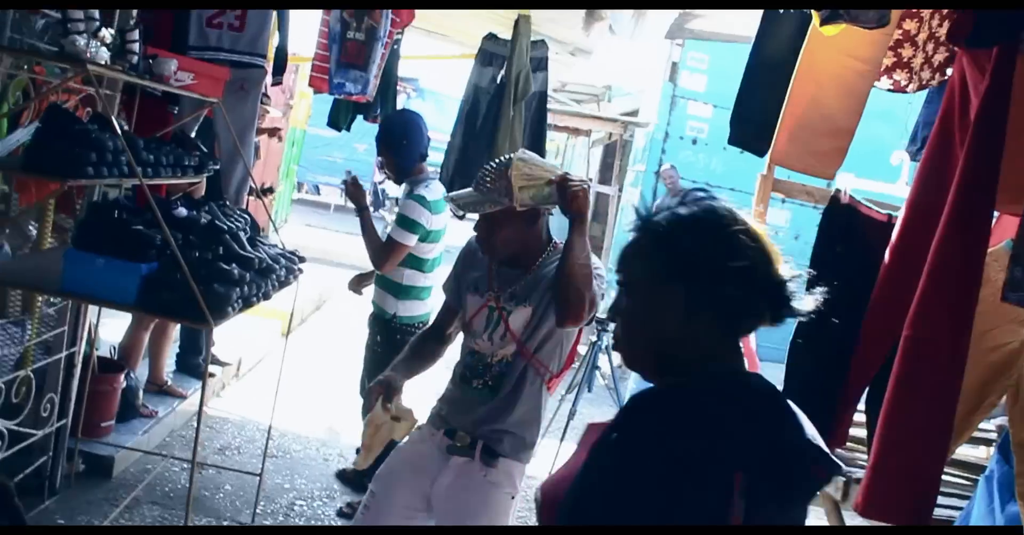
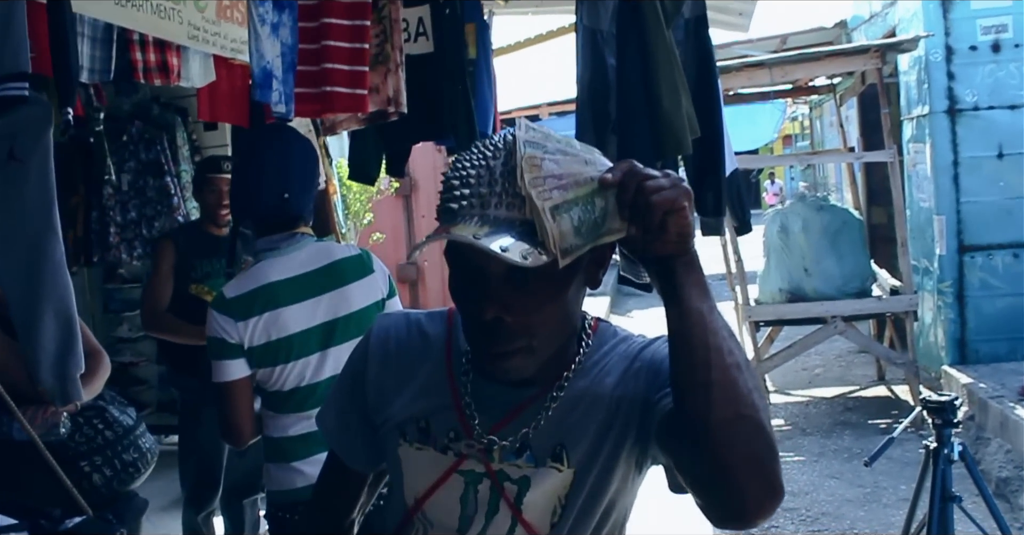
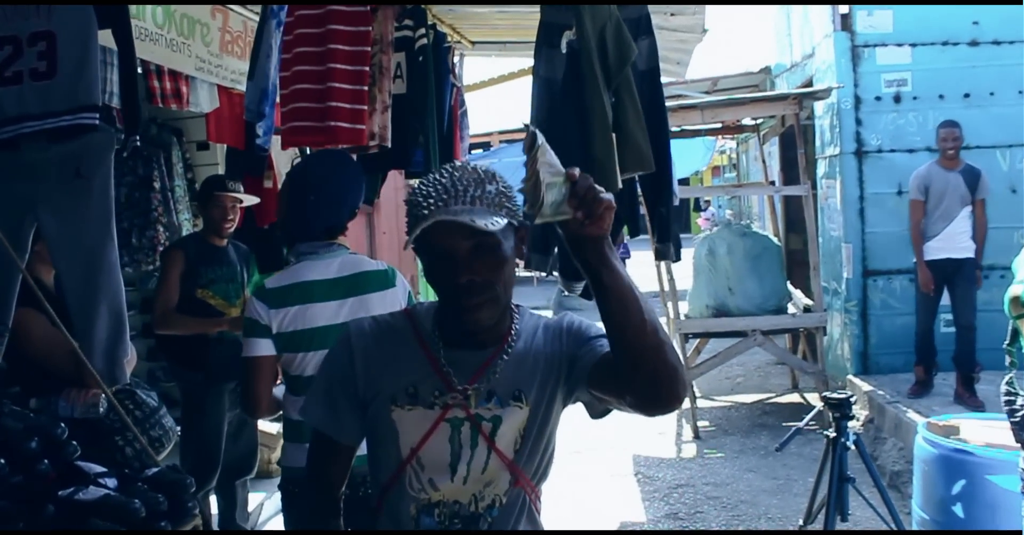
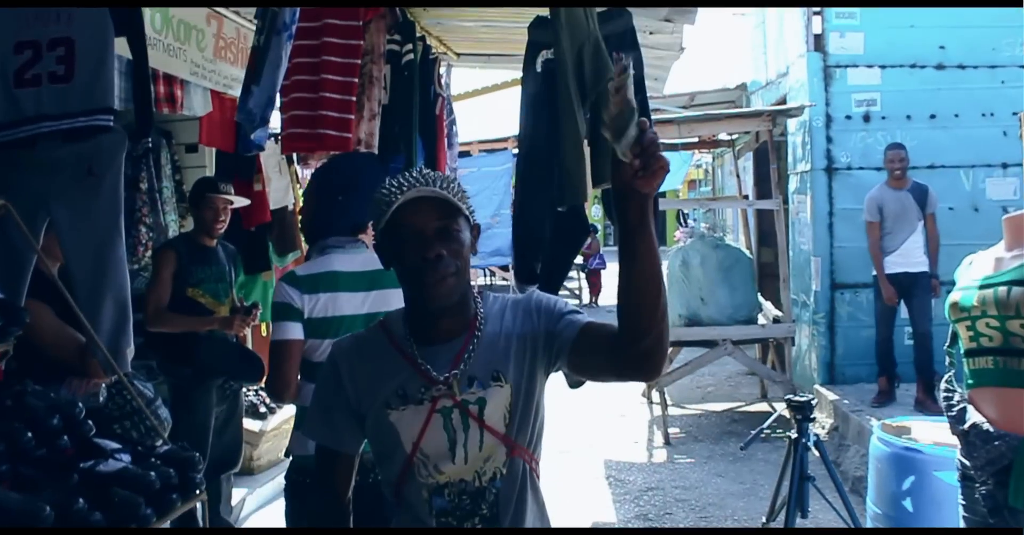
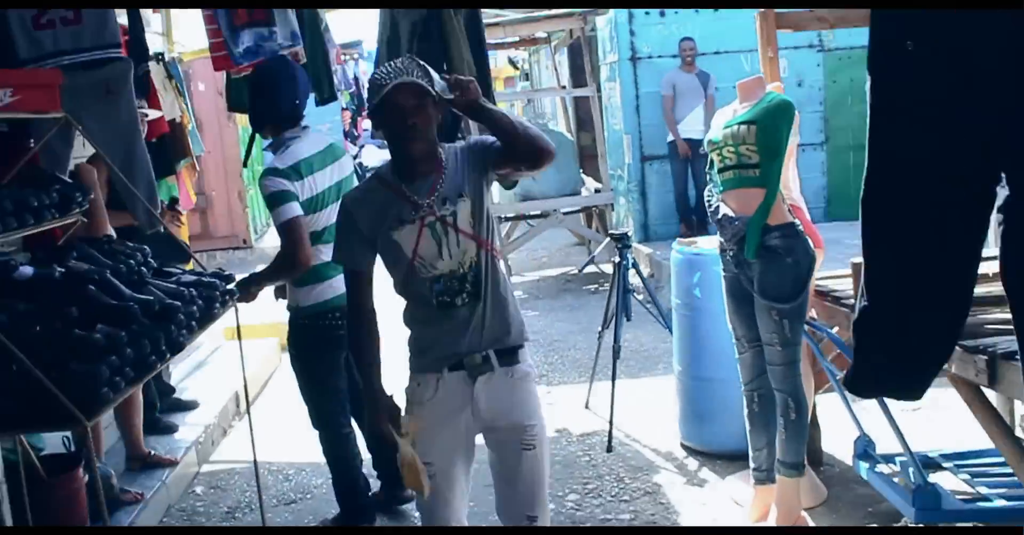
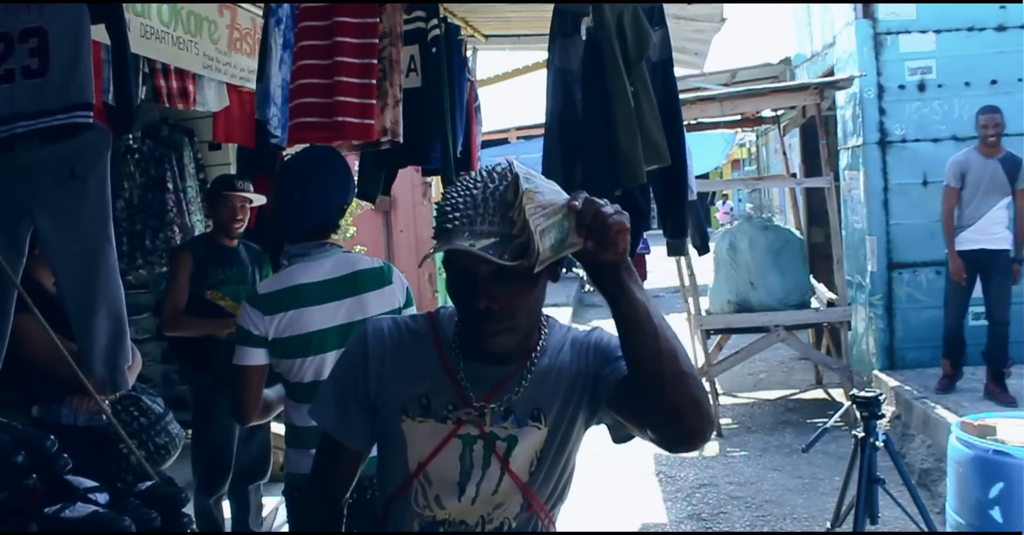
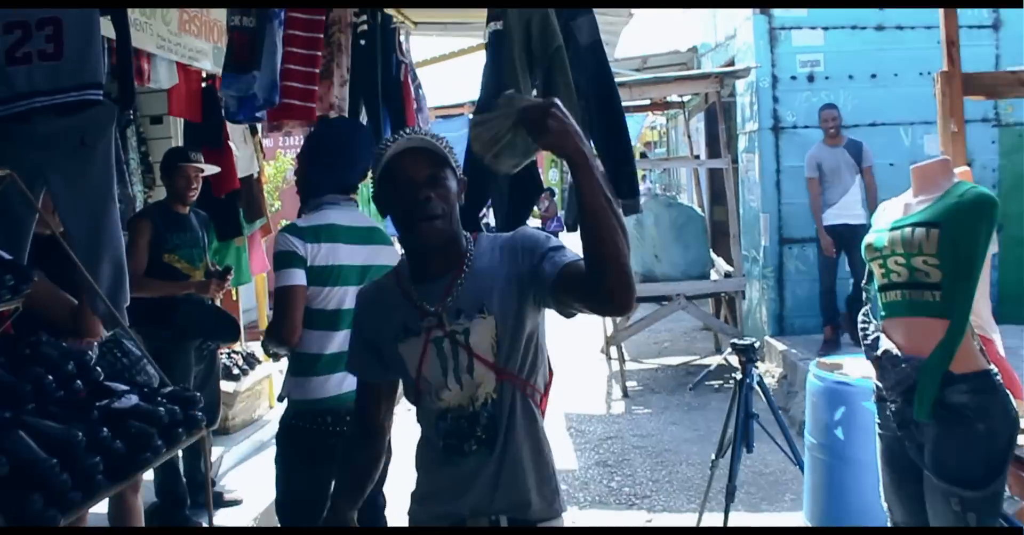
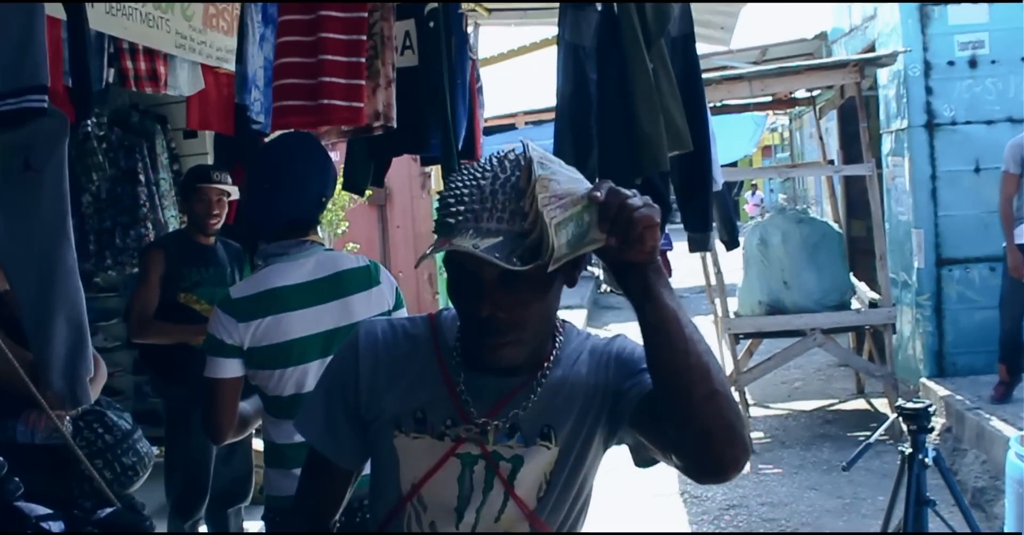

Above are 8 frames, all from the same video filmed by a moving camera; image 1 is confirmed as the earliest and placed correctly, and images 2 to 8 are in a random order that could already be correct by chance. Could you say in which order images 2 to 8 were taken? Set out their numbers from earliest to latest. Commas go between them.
5, 7, 4, 3, 6, 8, 2
